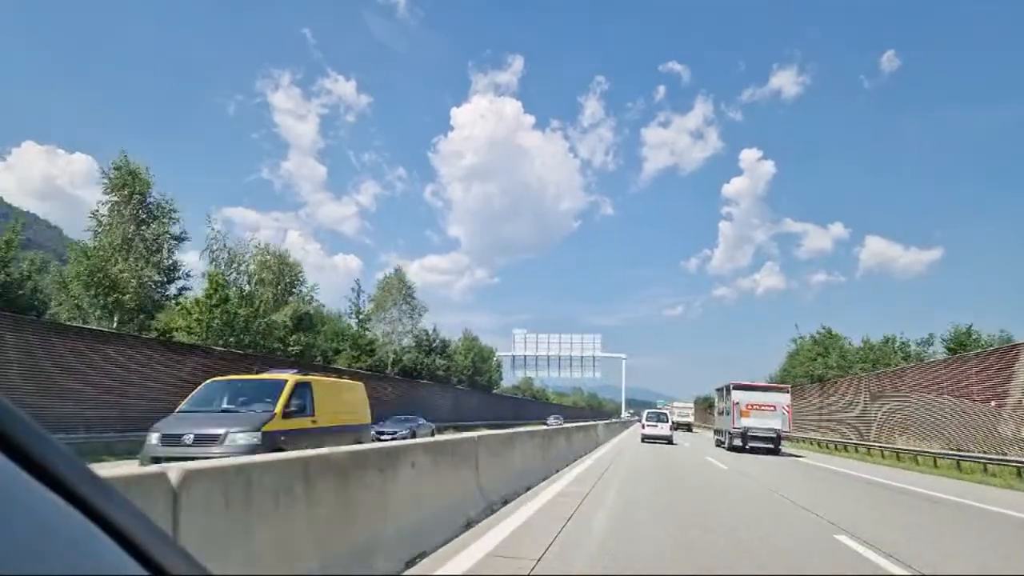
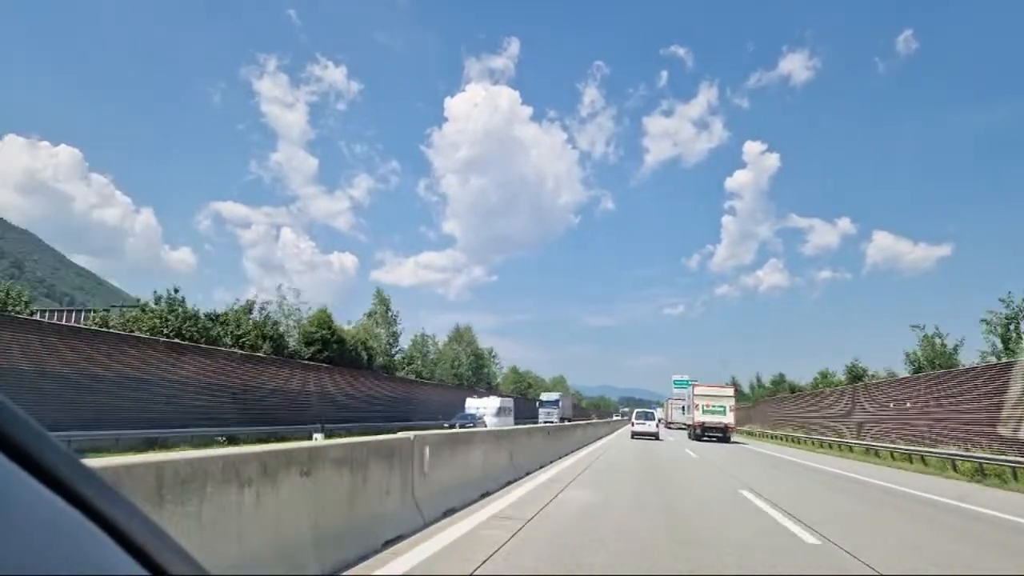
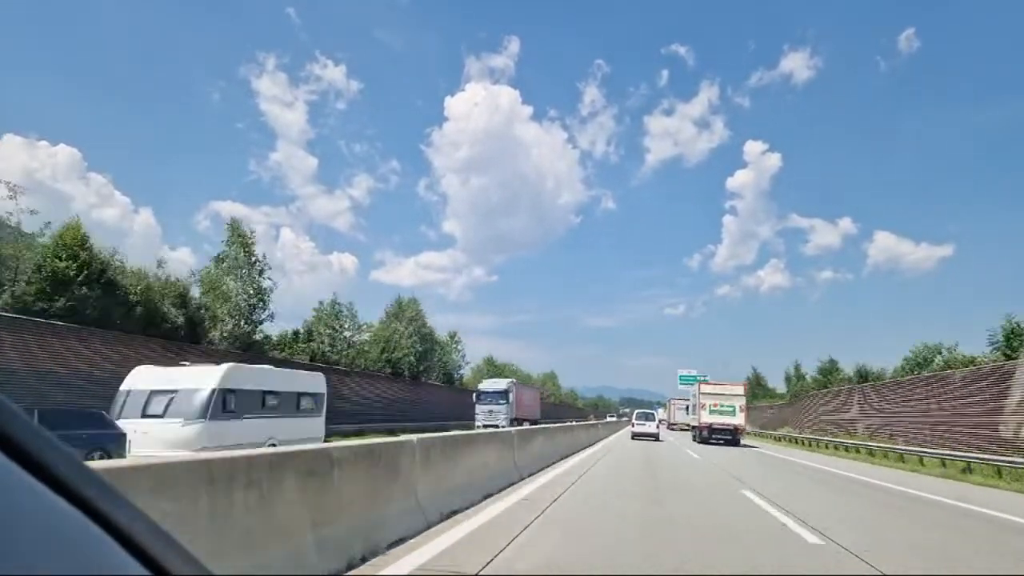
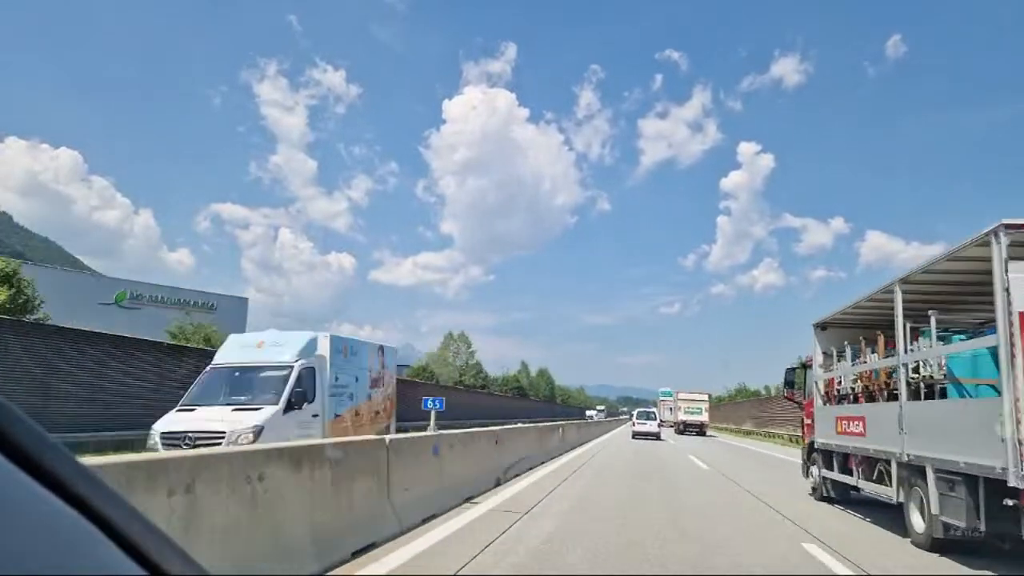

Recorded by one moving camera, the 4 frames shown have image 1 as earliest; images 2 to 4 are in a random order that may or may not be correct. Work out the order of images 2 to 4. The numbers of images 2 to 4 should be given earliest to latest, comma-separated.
4, 2, 3
